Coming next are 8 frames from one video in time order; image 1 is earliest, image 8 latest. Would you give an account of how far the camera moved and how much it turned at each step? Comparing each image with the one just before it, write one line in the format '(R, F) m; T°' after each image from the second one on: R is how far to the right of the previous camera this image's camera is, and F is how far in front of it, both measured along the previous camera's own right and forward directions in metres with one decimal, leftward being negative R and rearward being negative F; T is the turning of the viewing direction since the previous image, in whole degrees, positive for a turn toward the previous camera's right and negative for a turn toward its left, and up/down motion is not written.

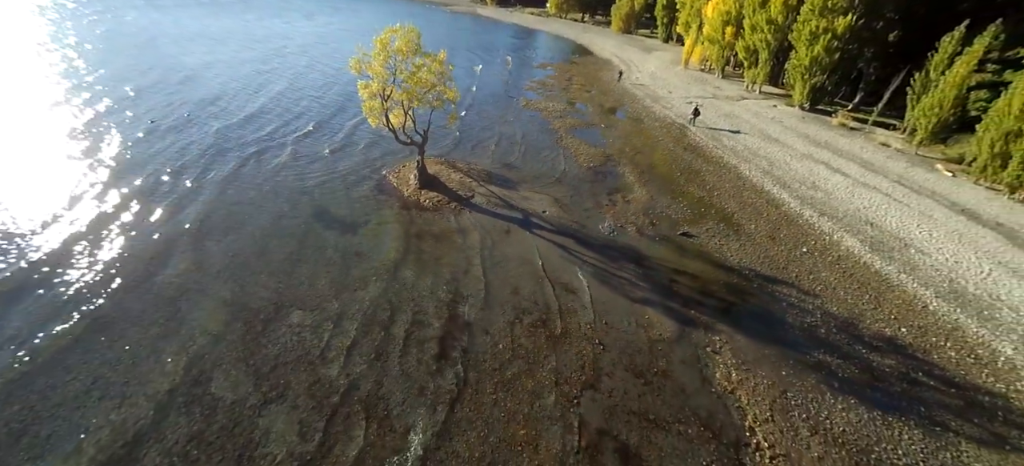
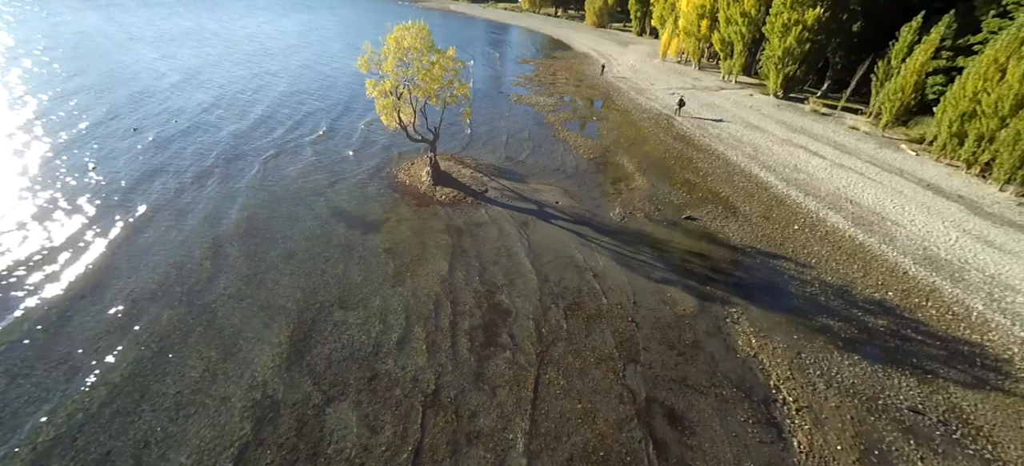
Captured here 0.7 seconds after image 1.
(-2.0, -0.6) m; +4°
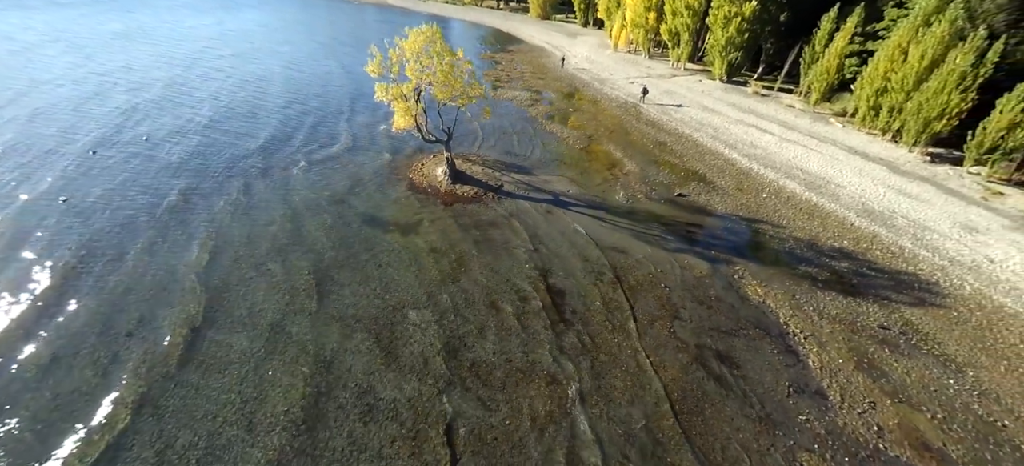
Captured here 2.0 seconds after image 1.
(-3.8, -1.4) m; +8°
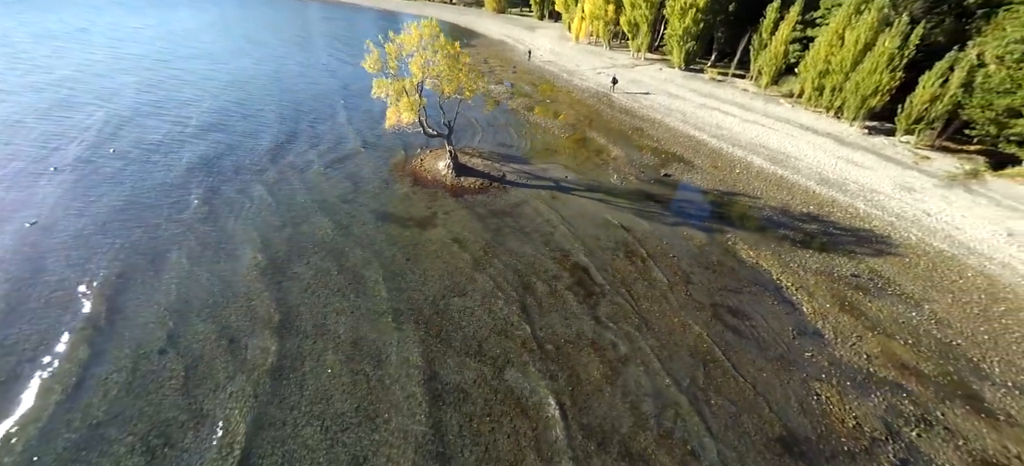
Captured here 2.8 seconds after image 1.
(-2.6, -0.7) m; +6°
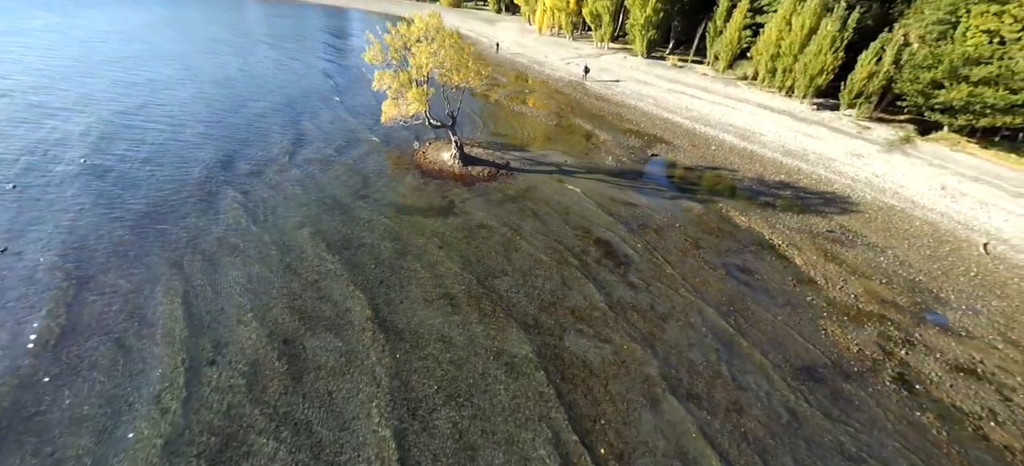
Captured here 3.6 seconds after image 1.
(-2.9, -0.7) m; +6°
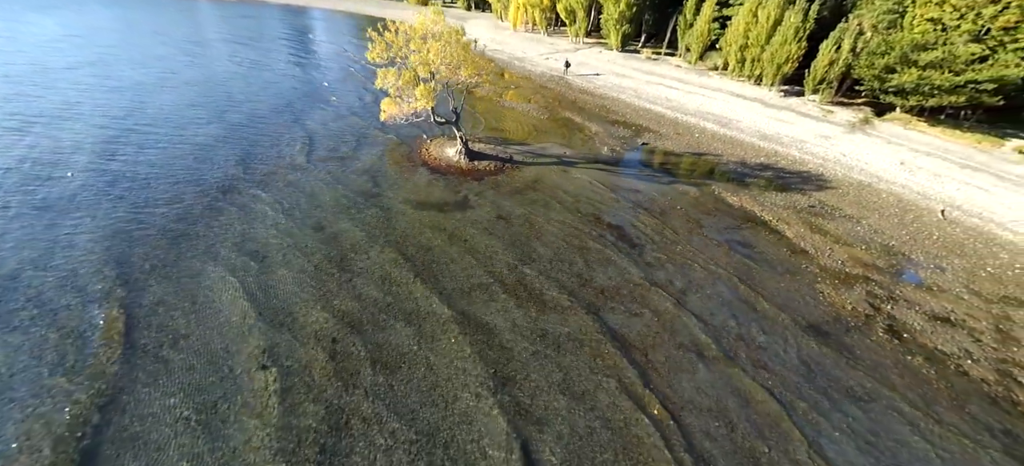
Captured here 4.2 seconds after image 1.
(-2.1, -0.6) m; +4°
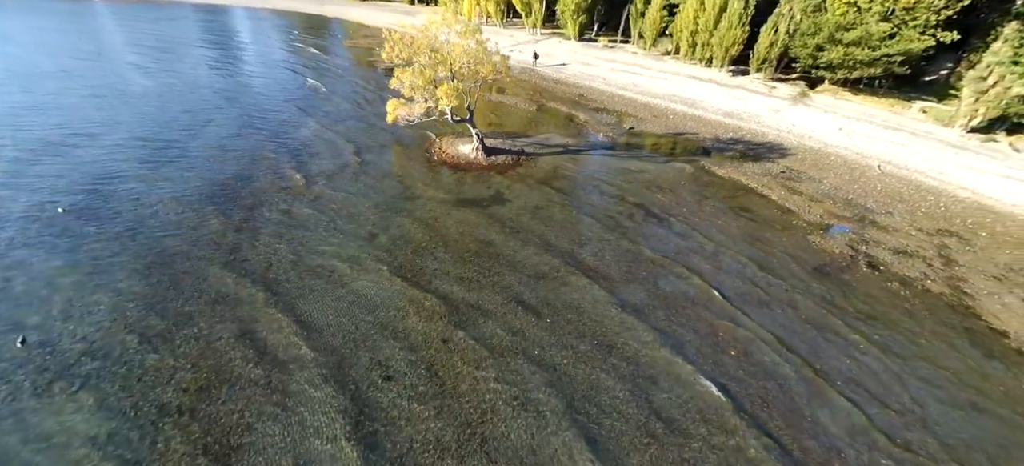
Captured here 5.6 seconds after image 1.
(-4.4, -1.2) m; +7°
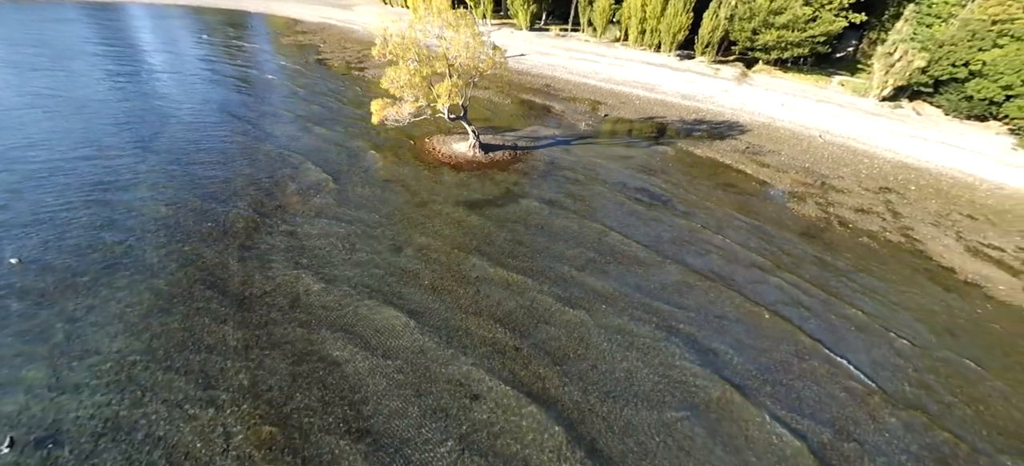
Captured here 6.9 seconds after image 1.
(-3.7, 0.0) m; +8°
